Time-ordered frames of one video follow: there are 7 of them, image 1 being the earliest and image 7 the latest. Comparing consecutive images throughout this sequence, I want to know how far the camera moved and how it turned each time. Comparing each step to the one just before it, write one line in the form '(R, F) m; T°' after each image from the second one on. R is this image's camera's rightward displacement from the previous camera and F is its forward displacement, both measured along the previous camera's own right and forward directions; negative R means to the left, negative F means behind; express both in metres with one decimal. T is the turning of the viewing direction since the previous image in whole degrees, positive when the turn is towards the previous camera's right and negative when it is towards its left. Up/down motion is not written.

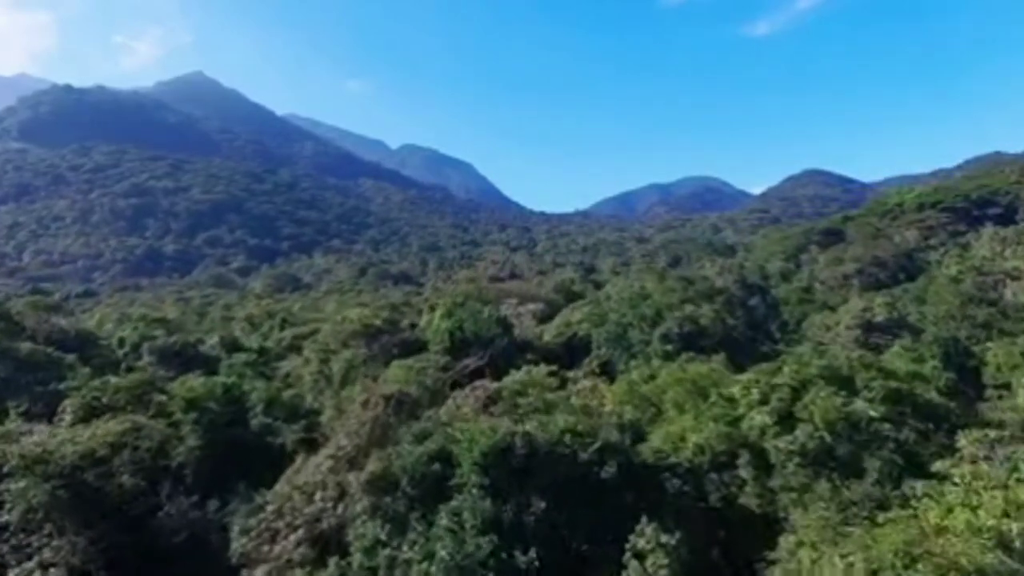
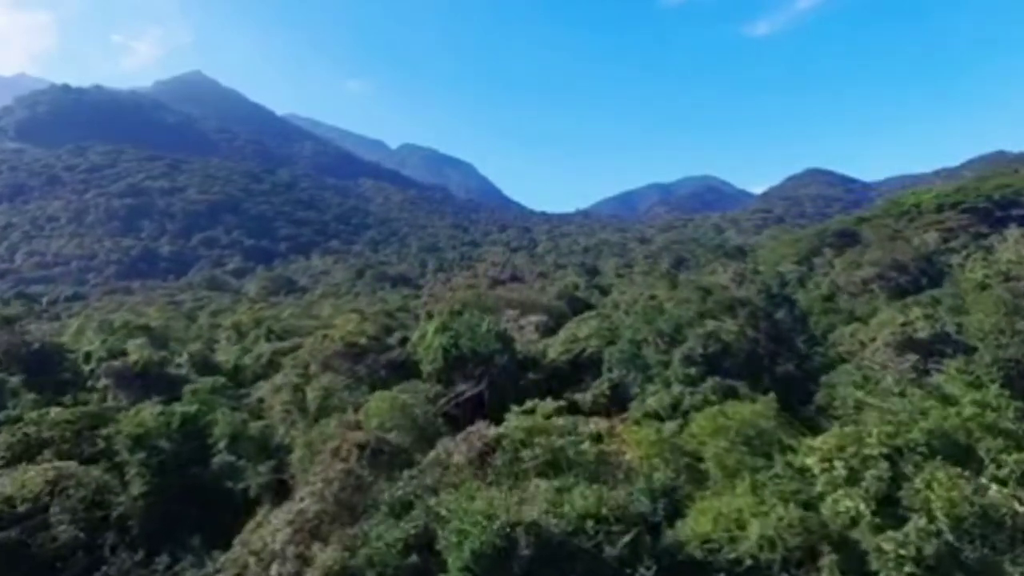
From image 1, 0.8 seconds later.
(0.0, +3.2) m; 0°
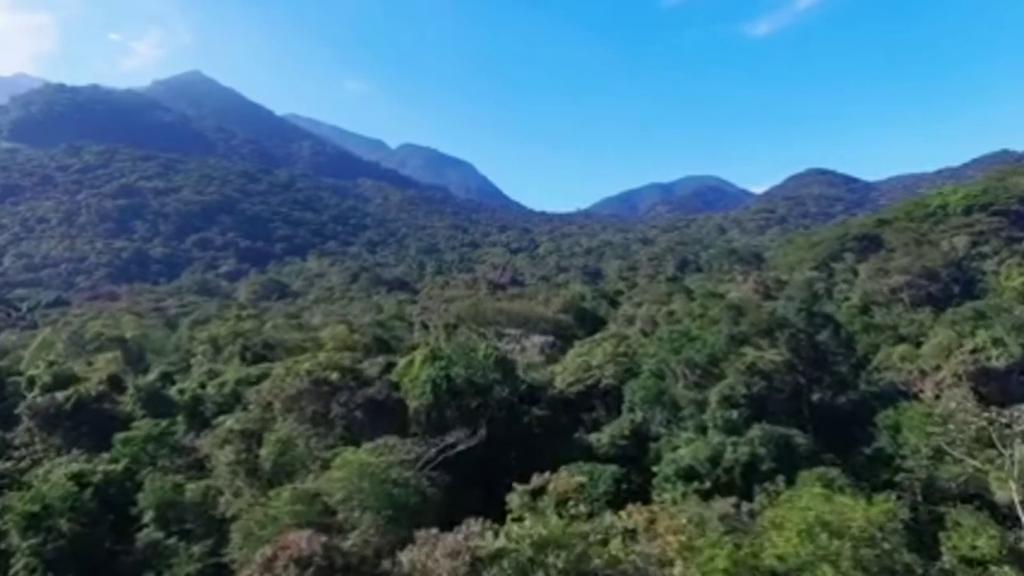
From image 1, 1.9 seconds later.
(-0.1, +4.4) m; 0°
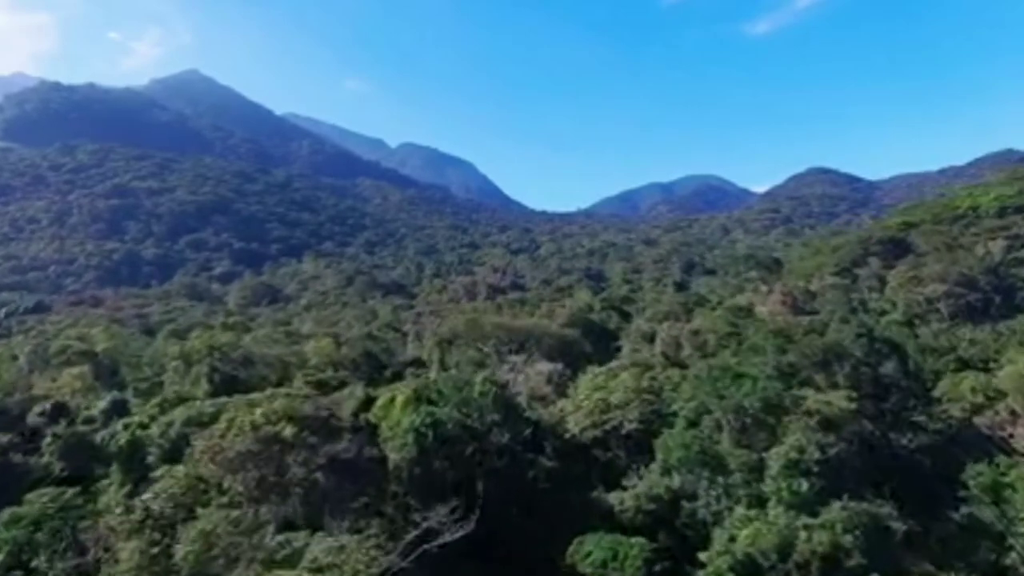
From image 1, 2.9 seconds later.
(-0.1, +4.6) m; 0°
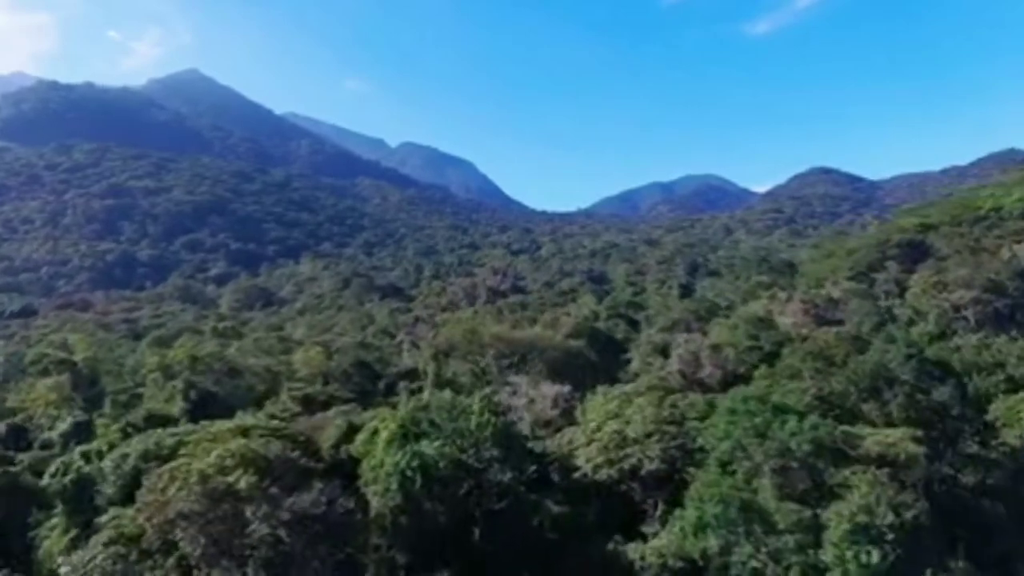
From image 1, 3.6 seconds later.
(-0.1, +2.9) m; 0°
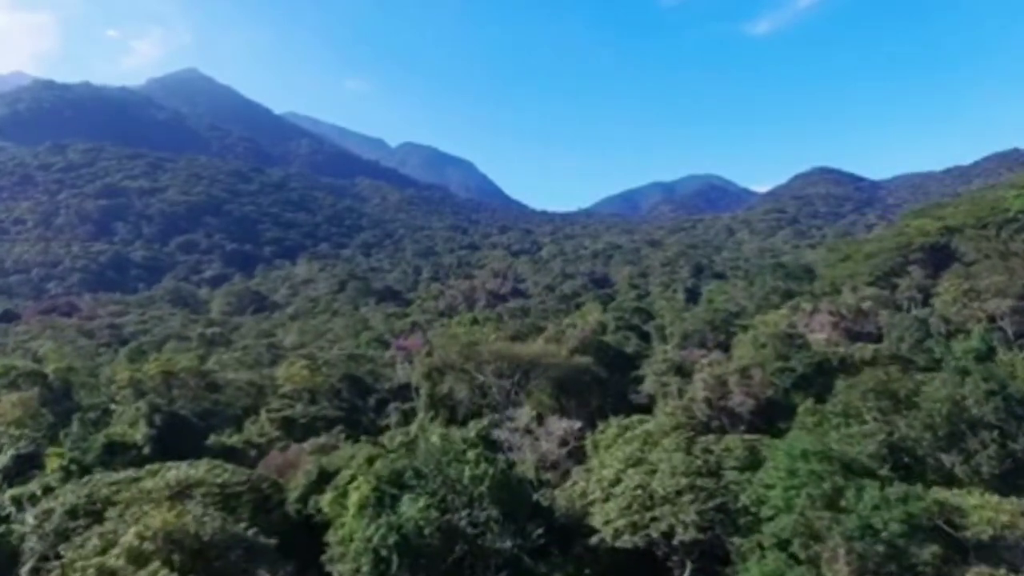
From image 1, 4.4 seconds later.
(-0.1, +3.4) m; 0°
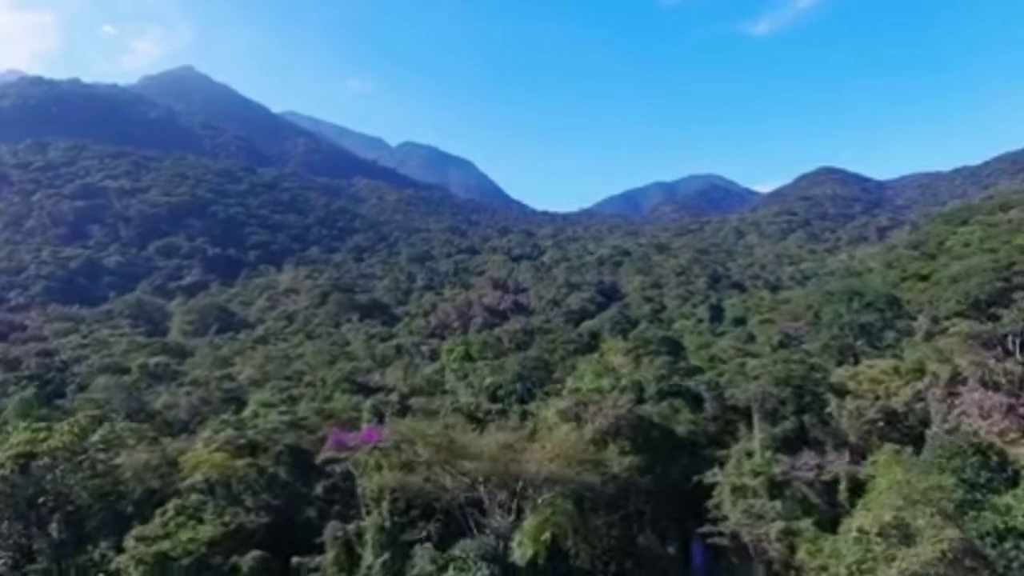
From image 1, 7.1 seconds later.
(-0.1, +12.2) m; 0°
